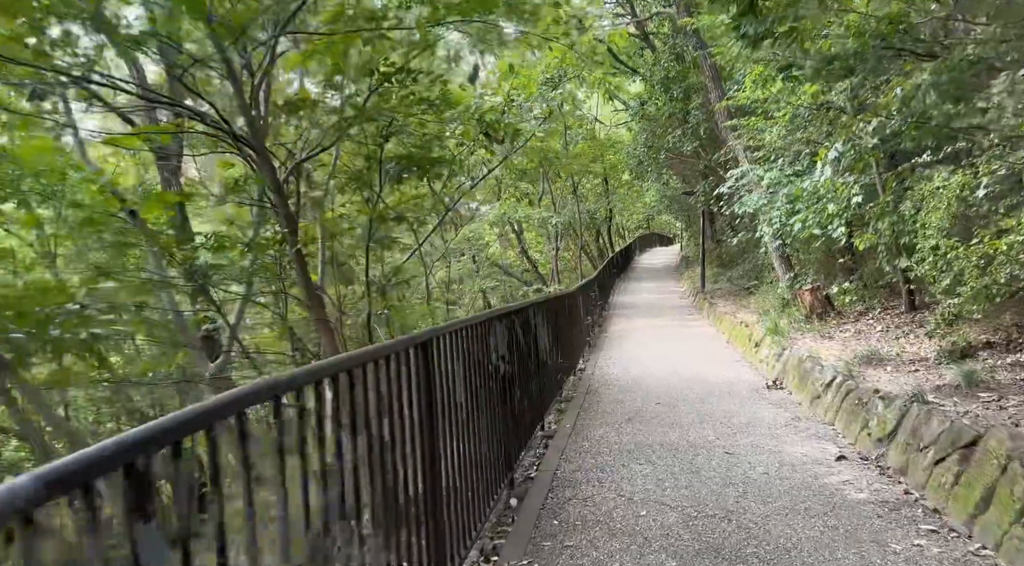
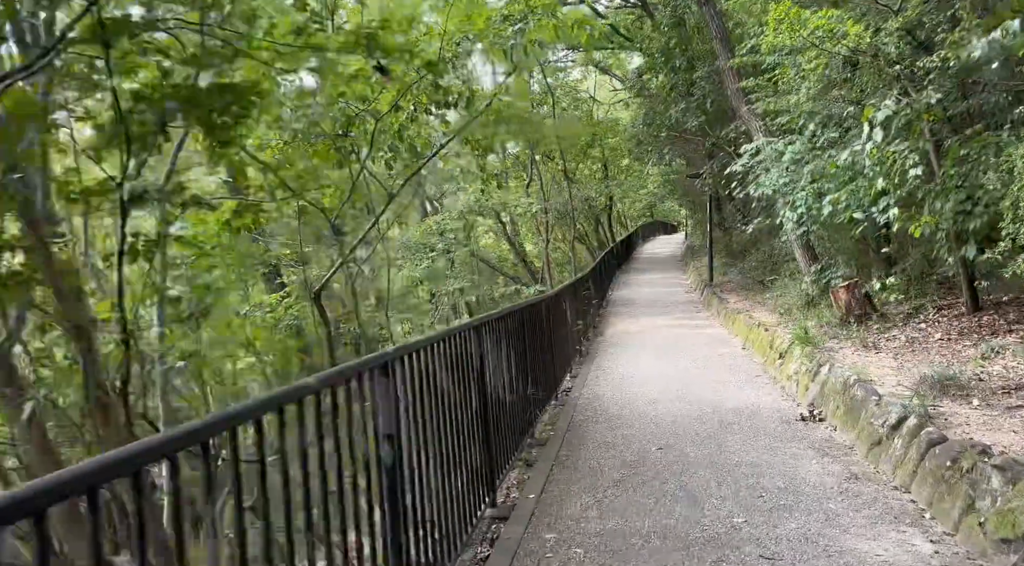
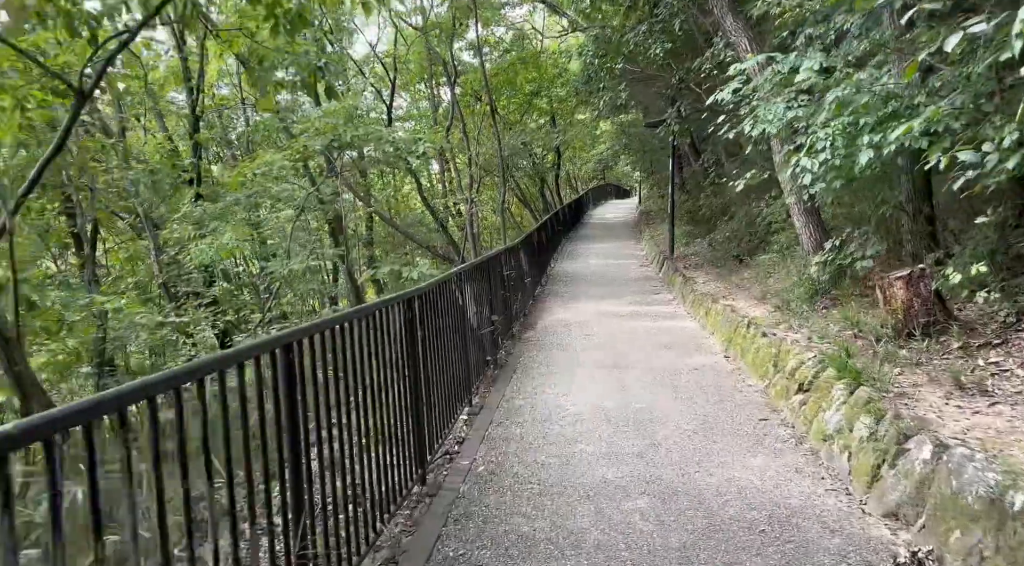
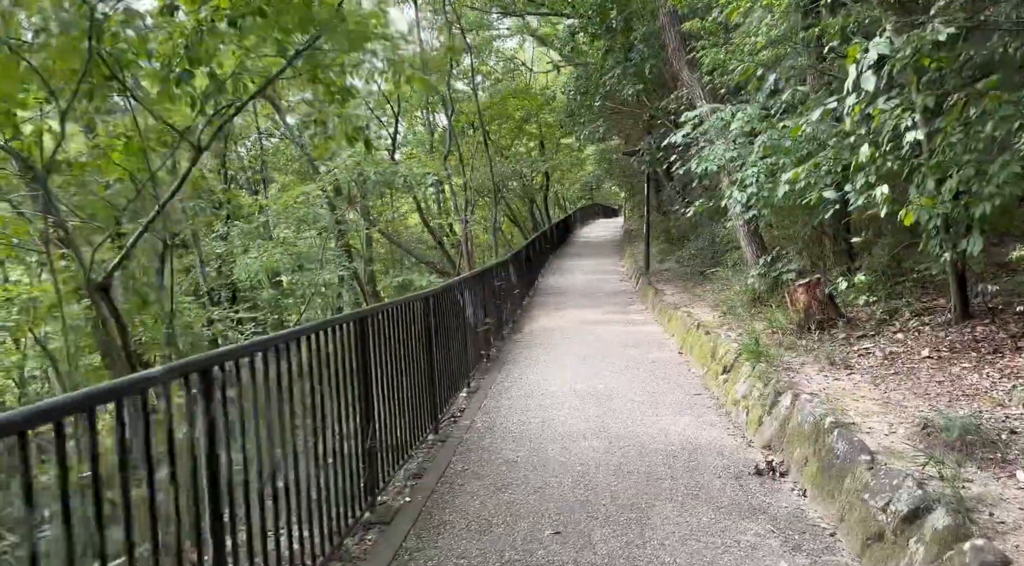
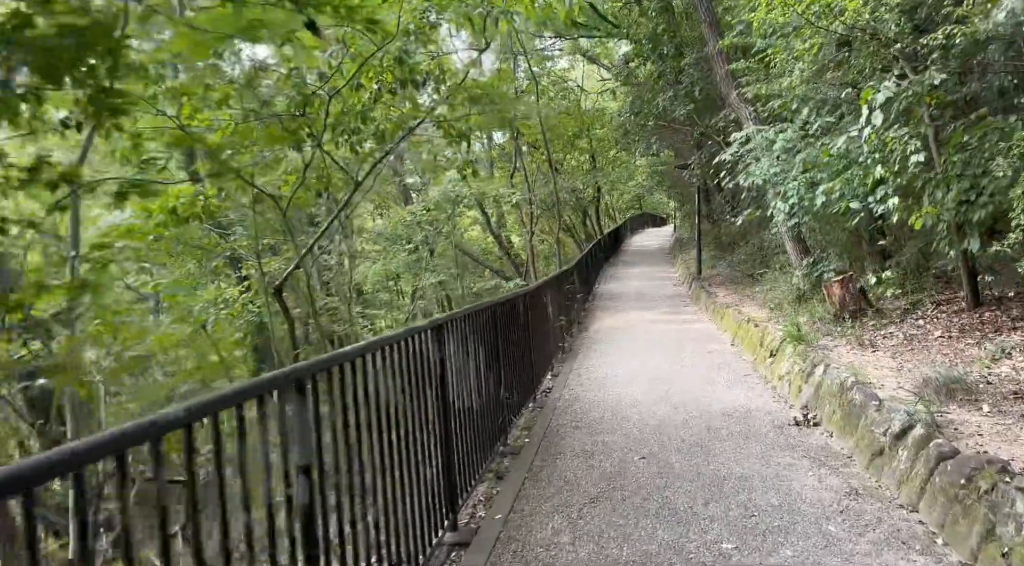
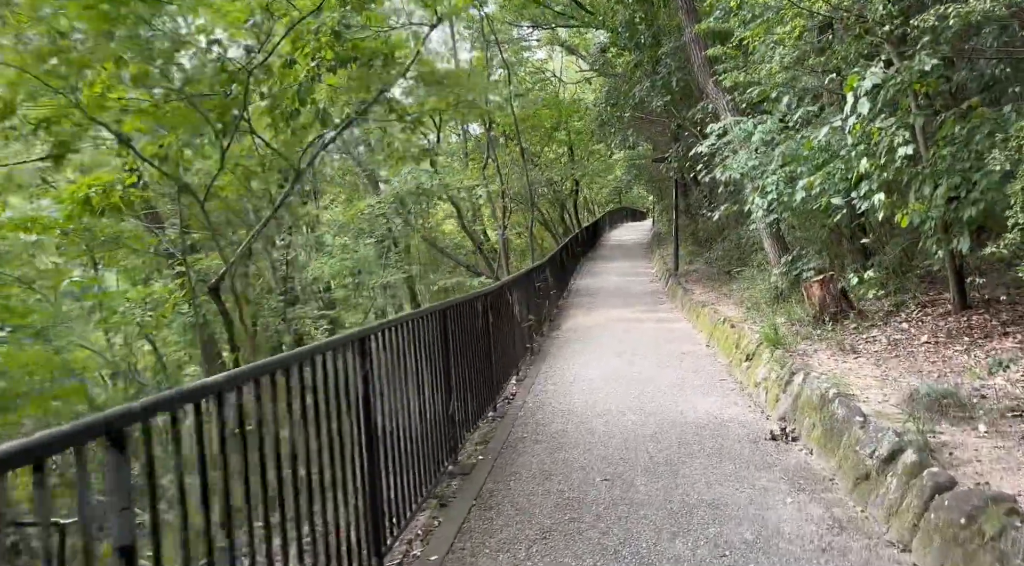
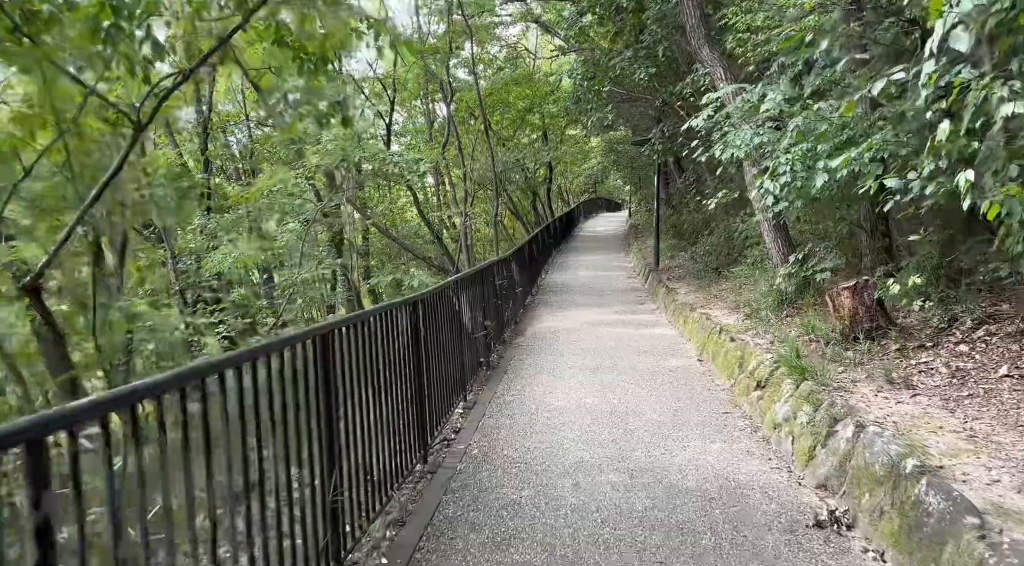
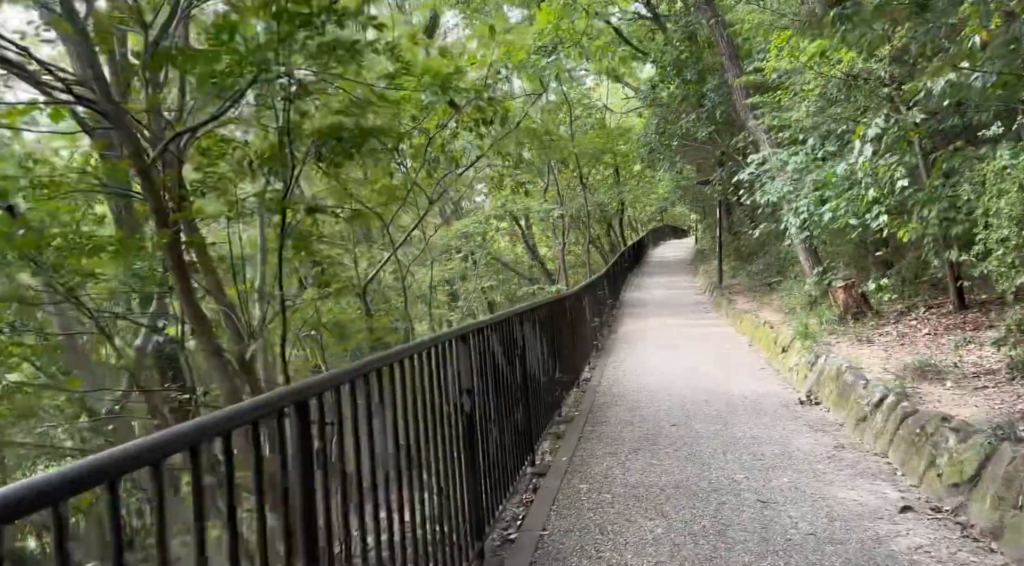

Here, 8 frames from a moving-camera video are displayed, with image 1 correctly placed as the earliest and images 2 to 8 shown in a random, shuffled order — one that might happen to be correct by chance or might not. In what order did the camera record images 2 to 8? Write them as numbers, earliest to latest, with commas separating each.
8, 2, 5, 6, 4, 7, 3
